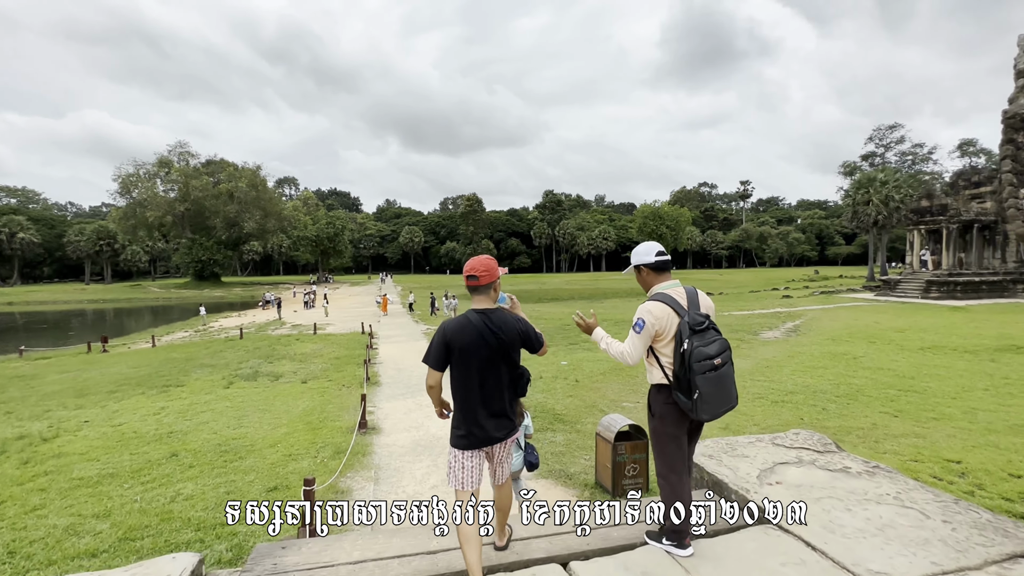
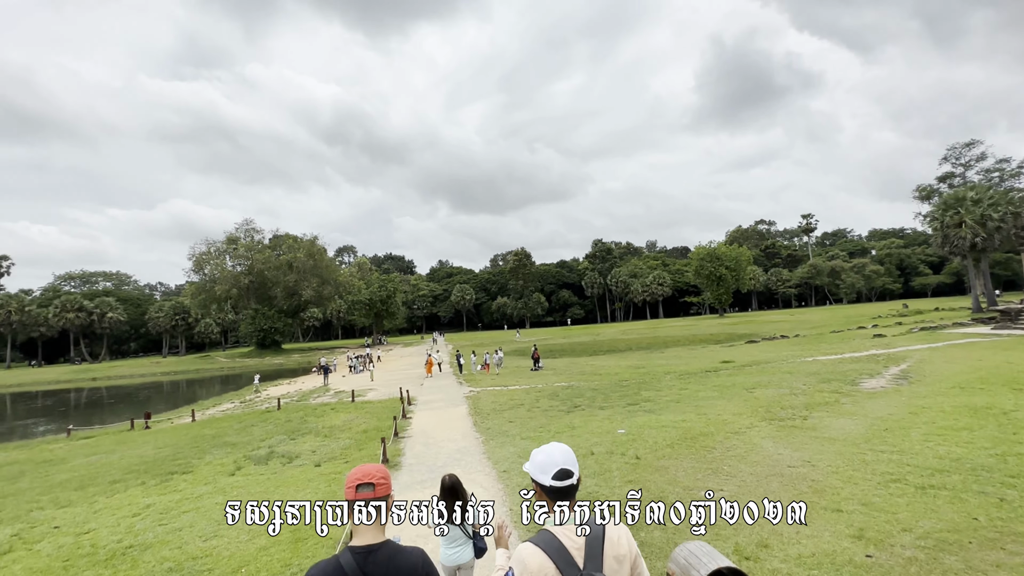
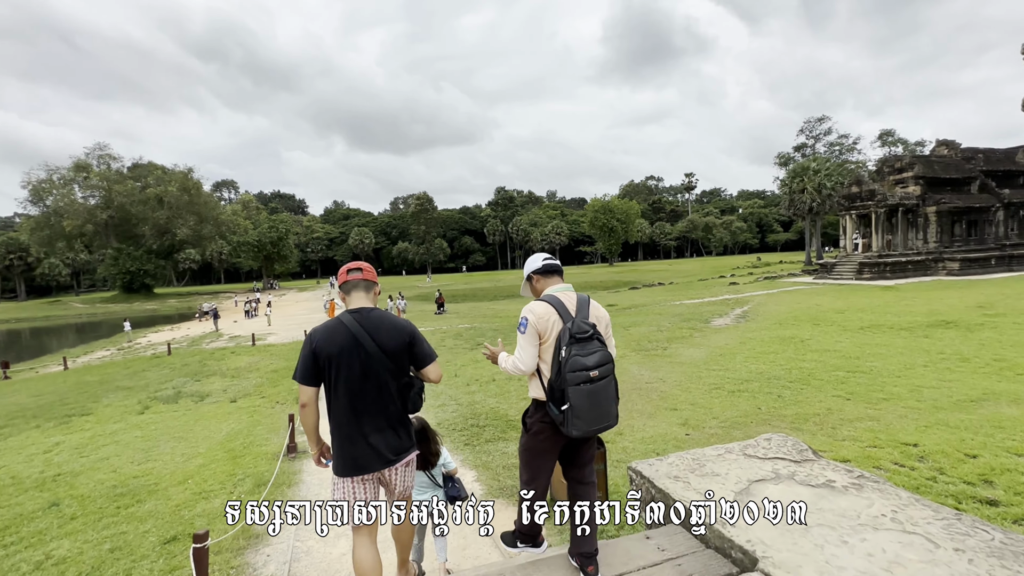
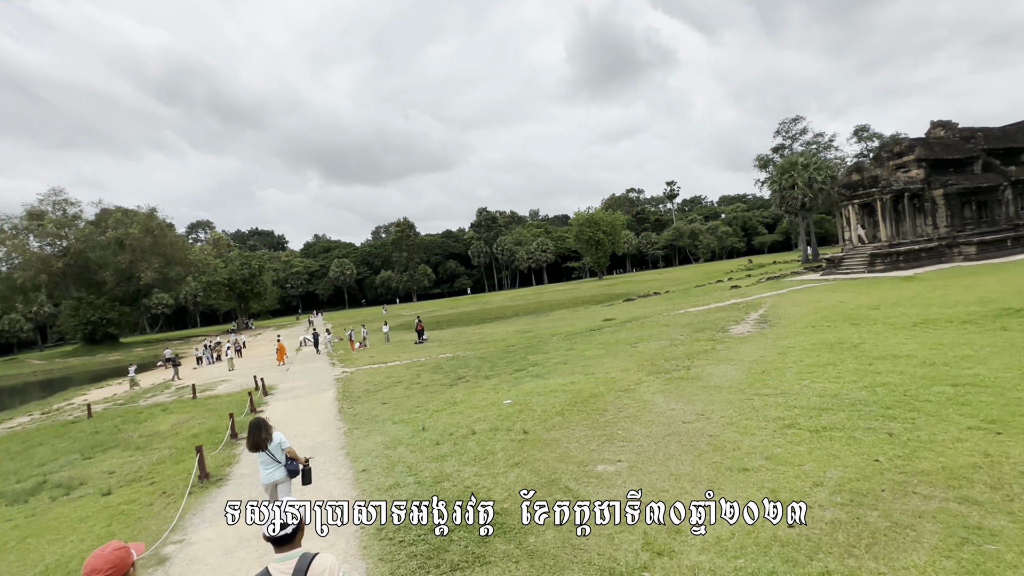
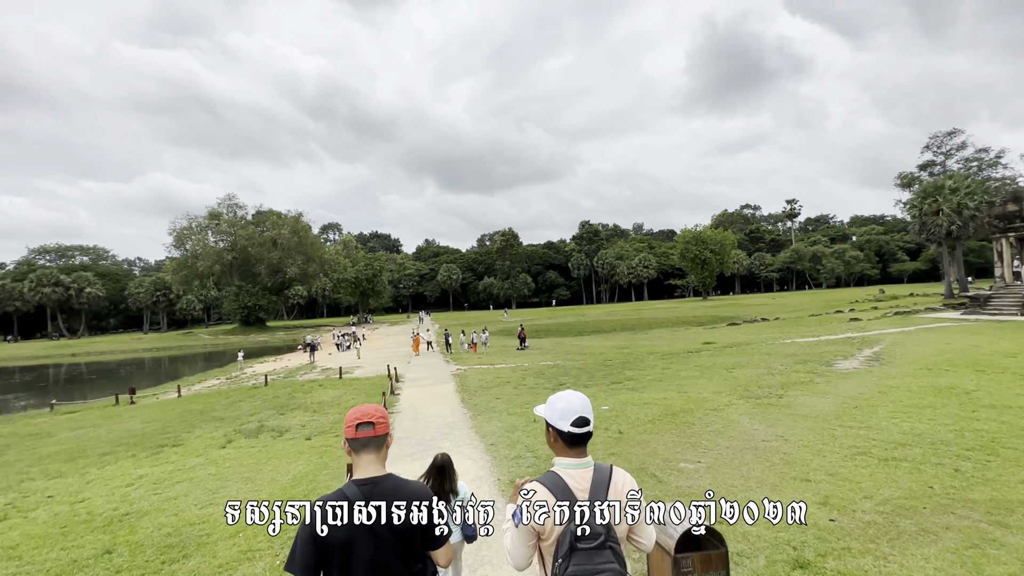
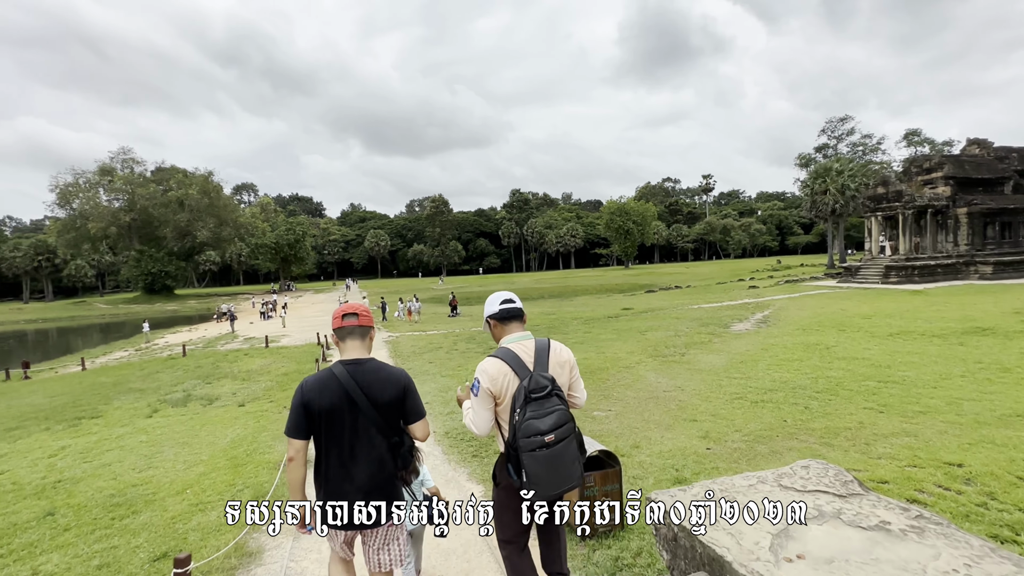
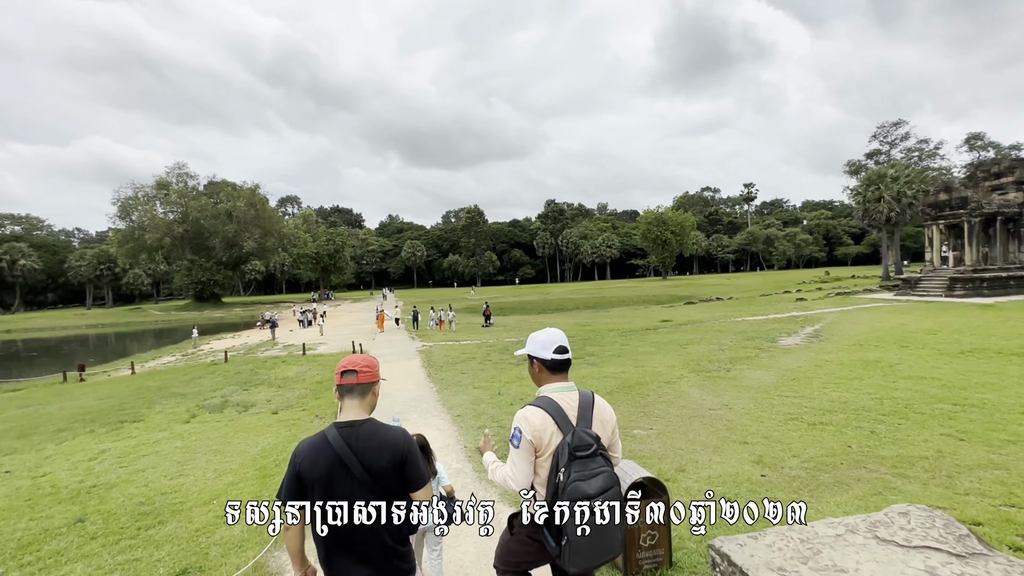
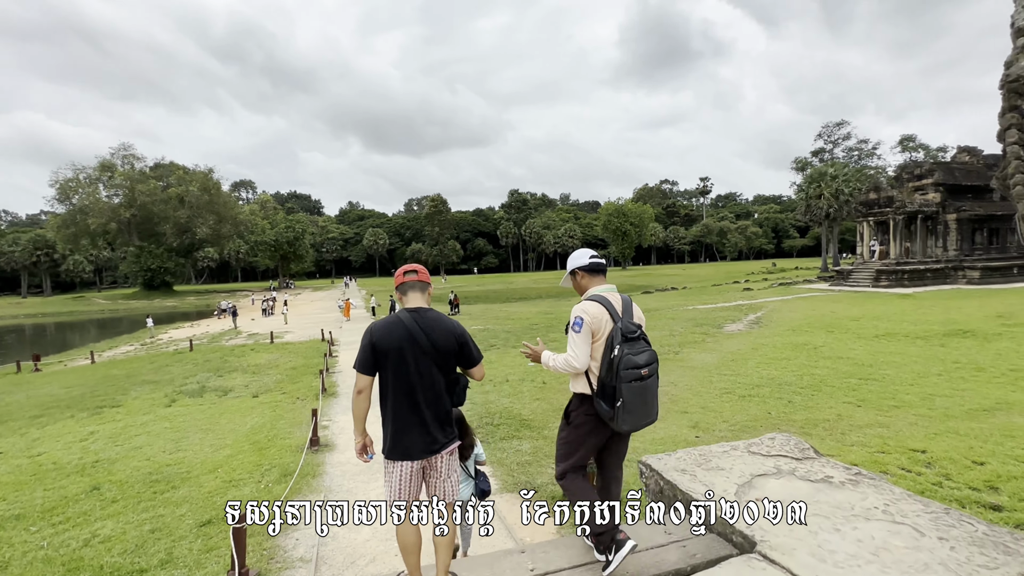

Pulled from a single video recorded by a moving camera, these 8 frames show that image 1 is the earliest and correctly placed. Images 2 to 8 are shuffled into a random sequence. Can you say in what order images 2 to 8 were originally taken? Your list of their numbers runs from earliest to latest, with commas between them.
8, 3, 6, 7, 5, 2, 4
